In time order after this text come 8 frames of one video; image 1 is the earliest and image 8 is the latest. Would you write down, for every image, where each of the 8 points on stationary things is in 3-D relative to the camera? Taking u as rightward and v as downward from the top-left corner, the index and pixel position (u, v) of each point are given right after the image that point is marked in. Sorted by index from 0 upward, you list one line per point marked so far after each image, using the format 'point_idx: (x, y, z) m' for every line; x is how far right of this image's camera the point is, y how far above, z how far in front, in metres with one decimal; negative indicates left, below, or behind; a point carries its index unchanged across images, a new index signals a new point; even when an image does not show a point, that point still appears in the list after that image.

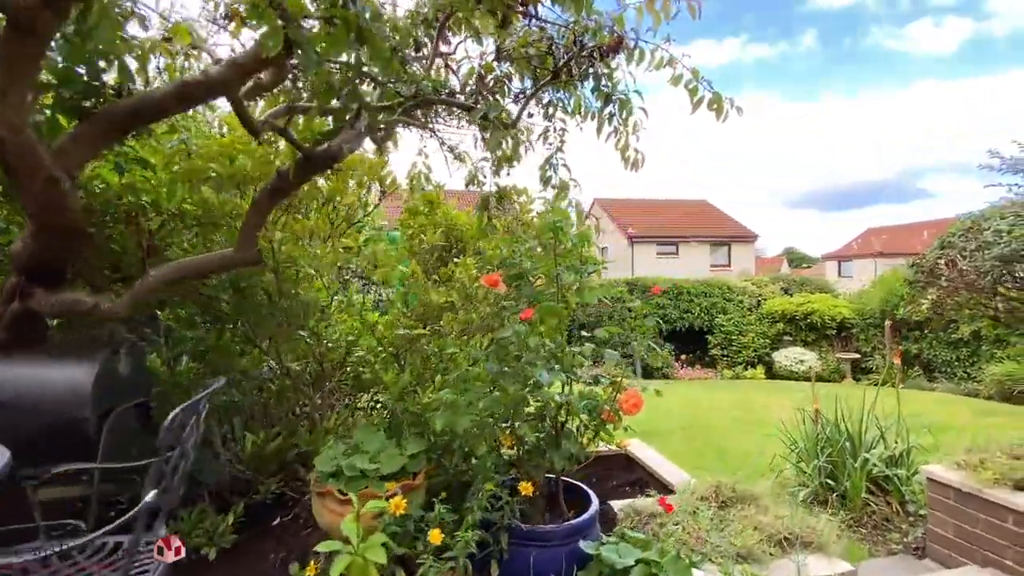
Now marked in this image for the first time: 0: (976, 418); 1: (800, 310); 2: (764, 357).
0: (+6.3, -1.8, +6.4) m
1: (+6.7, -0.5, +11.0) m
2: (+6.0, -1.6, +11.2) m
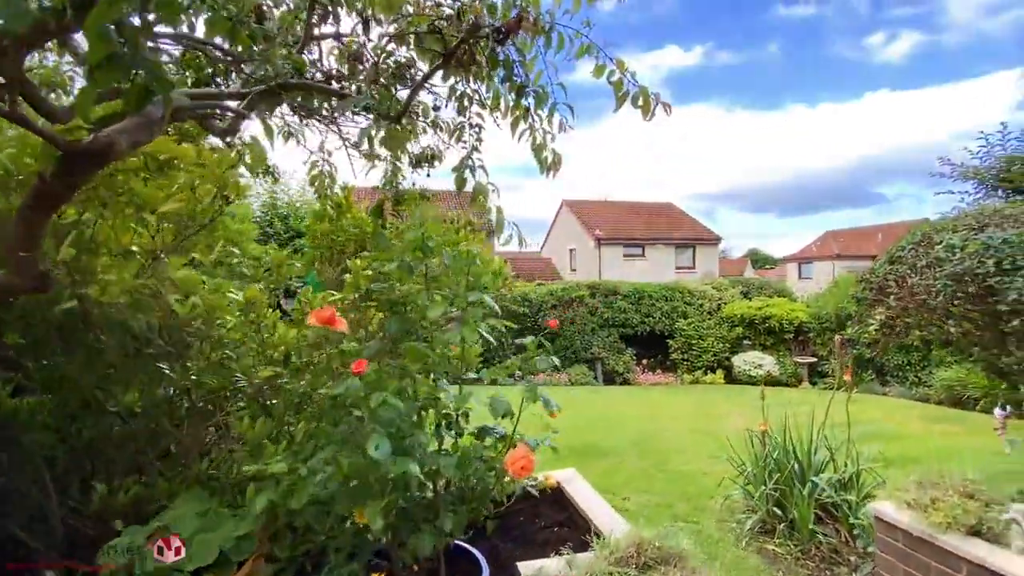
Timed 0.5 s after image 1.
0: (+5.6, -1.9, +6.4) m
1: (+5.8, -0.6, +11.0) m
2: (+5.0, -1.7, +11.1) m
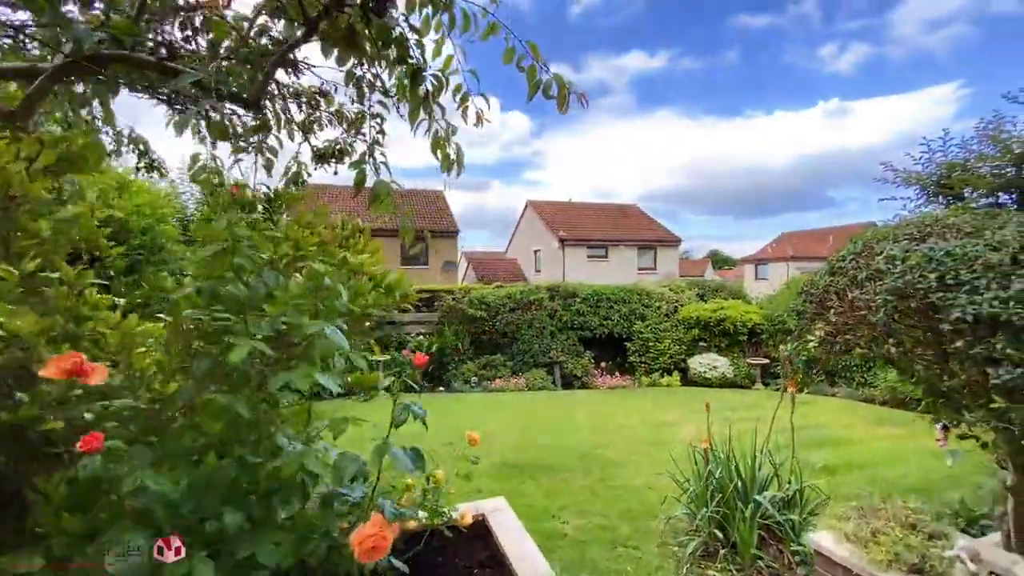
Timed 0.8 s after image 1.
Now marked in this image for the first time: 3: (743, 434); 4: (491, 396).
0: (+4.9, -2.0, +6.5) m
1: (+4.8, -0.7, +11.1) m
2: (+4.0, -1.8, +11.1) m
3: (+2.9, -1.9, +6.0) m
4: (-0.4, -2.0, +8.7) m
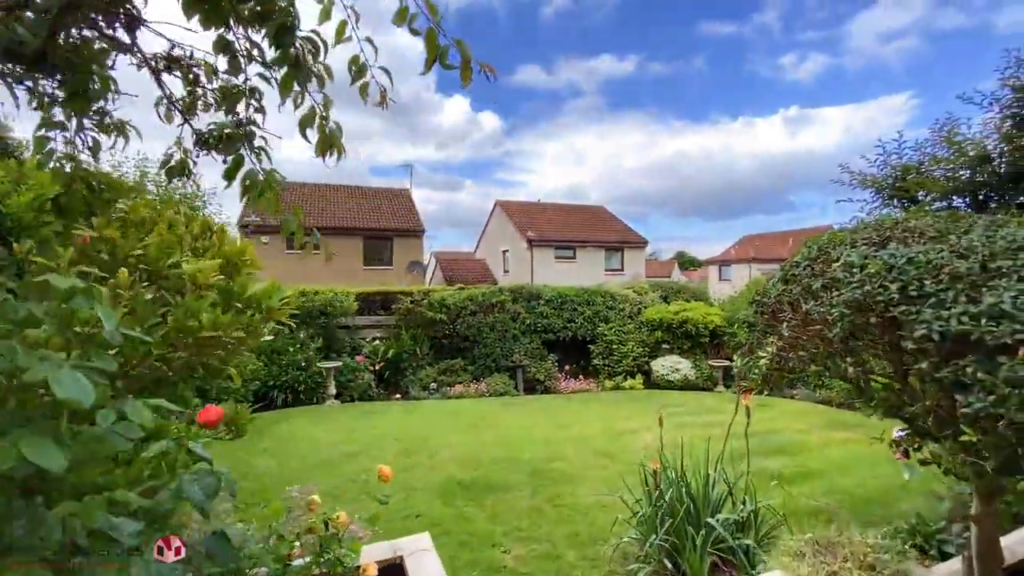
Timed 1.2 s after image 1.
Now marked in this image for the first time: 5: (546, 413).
0: (+4.3, -2.0, +6.4) m
1: (+3.9, -0.7, +11.0) m
2: (+3.1, -1.8, +11.0) m
3: (+2.3, -1.9, +5.8) m
4: (-1.2, -2.0, +8.3) m
5: (+0.5, -2.0, +7.5) m
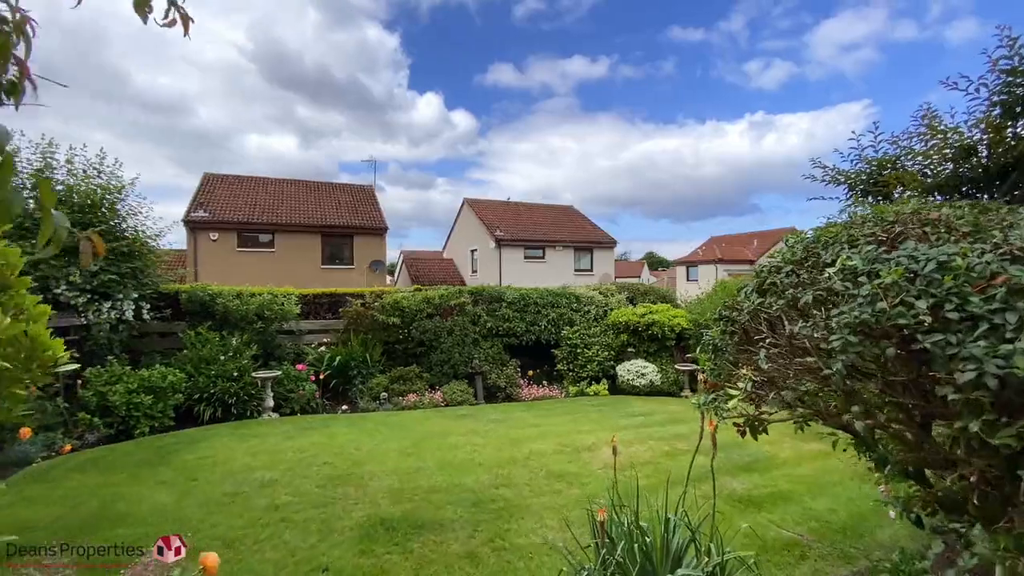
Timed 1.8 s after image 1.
0: (+3.7, -2.0, +6.1) m
1: (+3.0, -0.7, +10.6) m
2: (+2.2, -1.9, +10.6) m
3: (+1.7, -2.0, +5.3) m
4: (-1.9, -2.1, +7.6) m
5: (-0.2, -2.0, +6.9) m
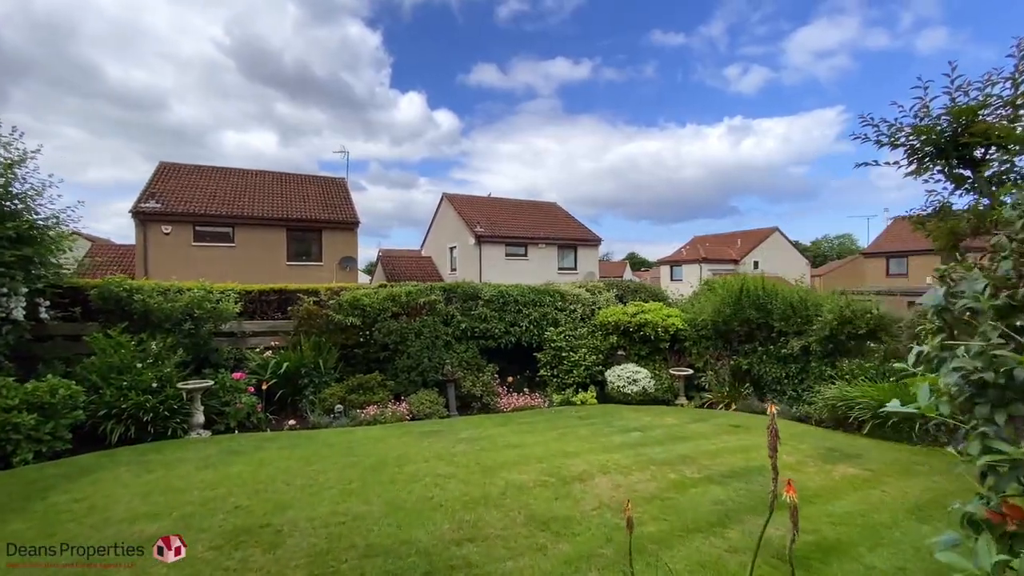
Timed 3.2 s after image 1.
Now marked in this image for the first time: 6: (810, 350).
0: (+3.4, -2.0, +5.1) m
1: (+2.5, -0.7, +9.6) m
2: (+1.7, -1.8, +9.5) m
3: (+1.4, -1.9, +4.3) m
4: (-2.2, -2.0, +6.4) m
5: (-0.5, -1.9, +5.8) m
6: (+5.0, -1.0, +7.8) m
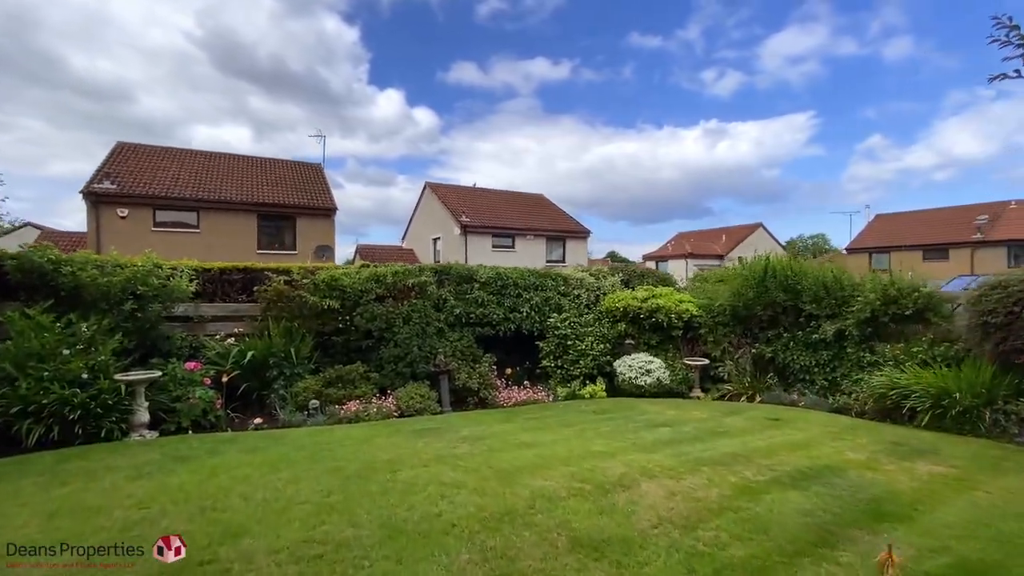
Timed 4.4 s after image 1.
0: (+3.5, -1.6, +4.2) m
1: (+2.5, -0.3, +8.7) m
2: (+1.7, -1.5, +8.6) m
3: (+1.6, -1.5, +3.4) m
4: (-2.1, -1.6, +5.3) m
5: (-0.4, -1.6, +4.8) m
6: (+5.0, -0.7, +7.1) m
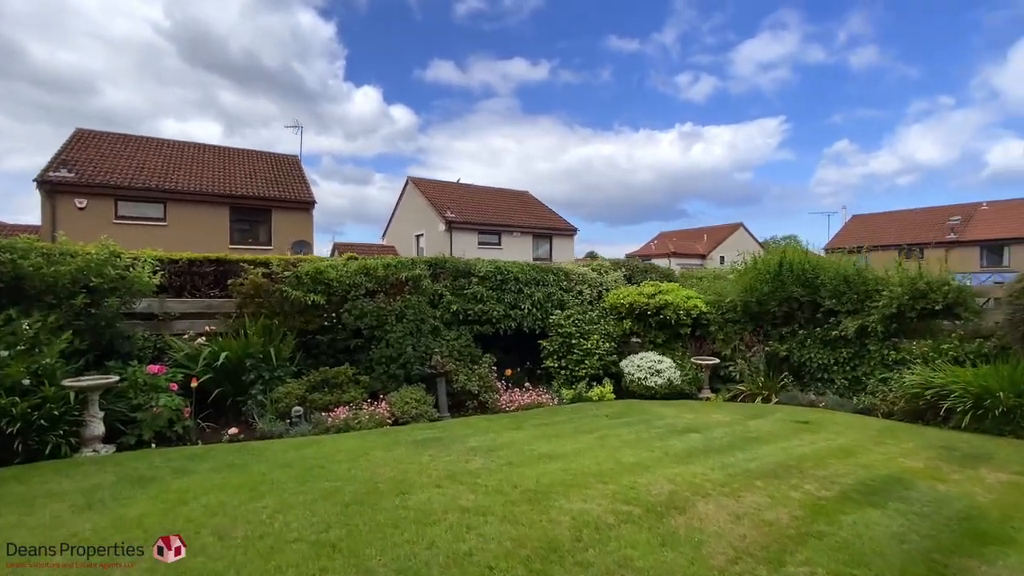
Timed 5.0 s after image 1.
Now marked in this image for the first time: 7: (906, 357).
0: (+3.7, -1.6, +3.8) m
1: (+2.5, -0.3, +8.2) m
2: (+1.7, -1.4, +8.1) m
3: (+1.9, -1.5, +2.8) m
4: (-2.0, -1.6, +4.6) m
5: (-0.2, -1.5, +4.2) m
6: (+5.1, -0.6, +6.7) m
7: (+5.2, -0.9, +6.3) m
